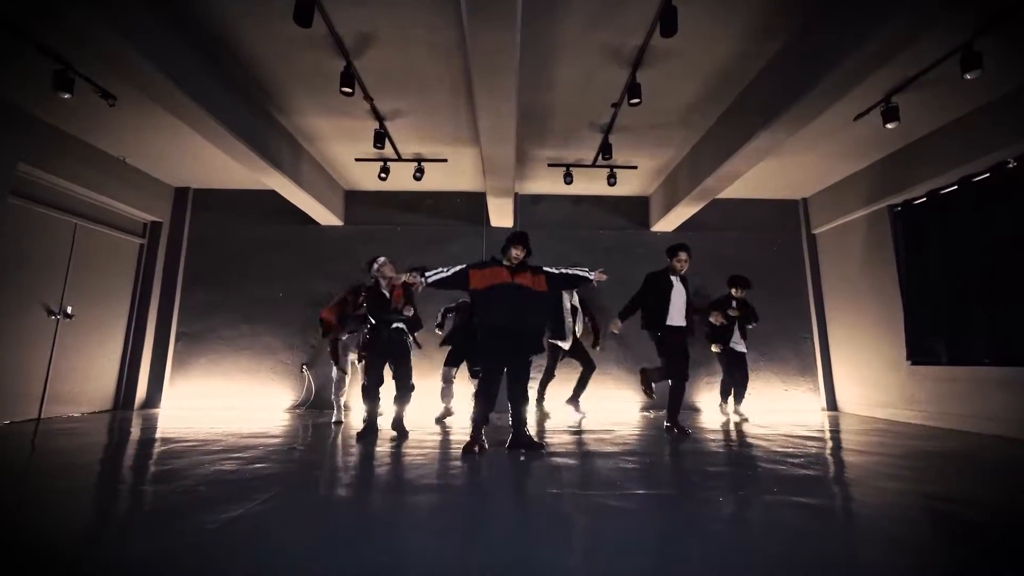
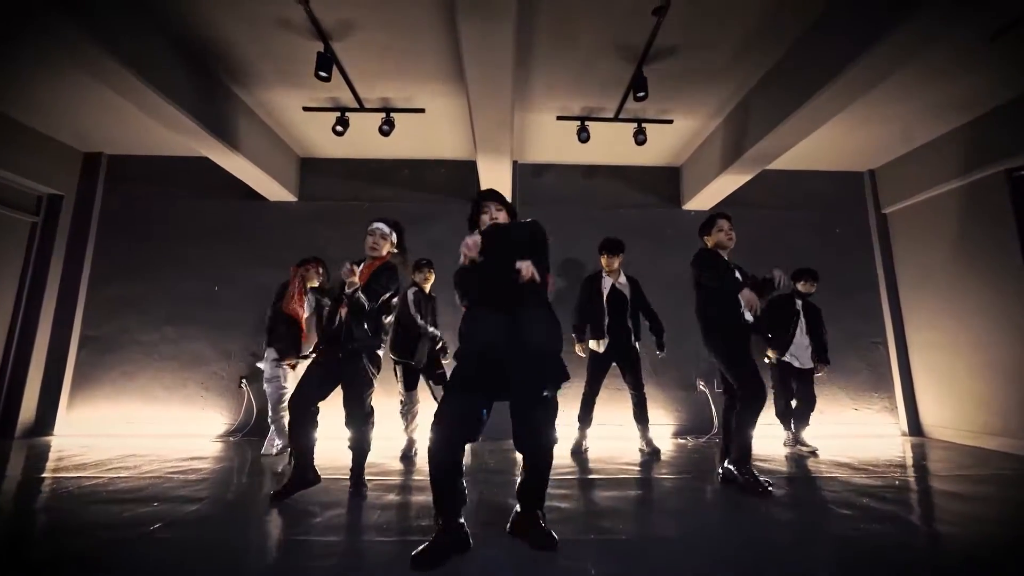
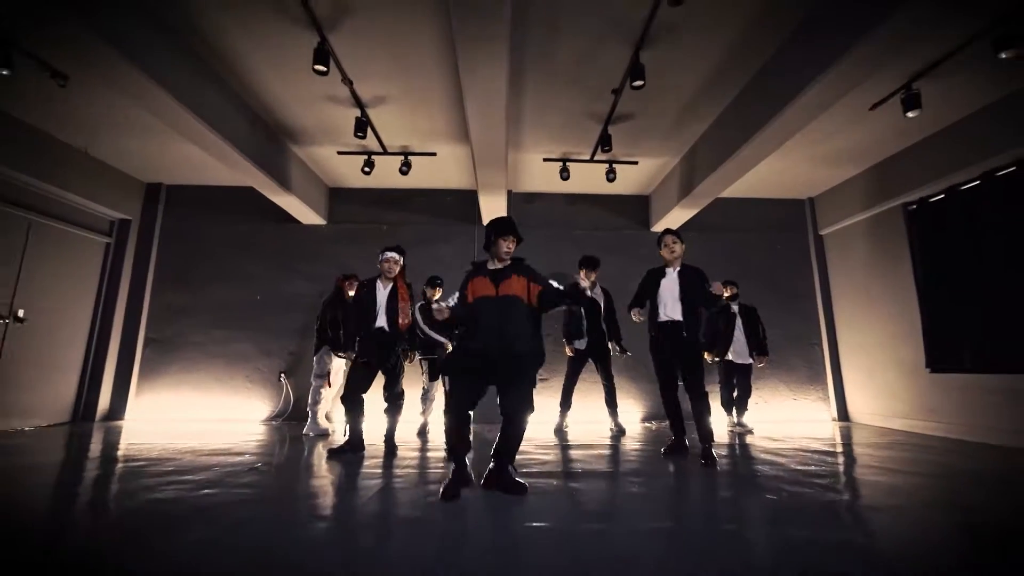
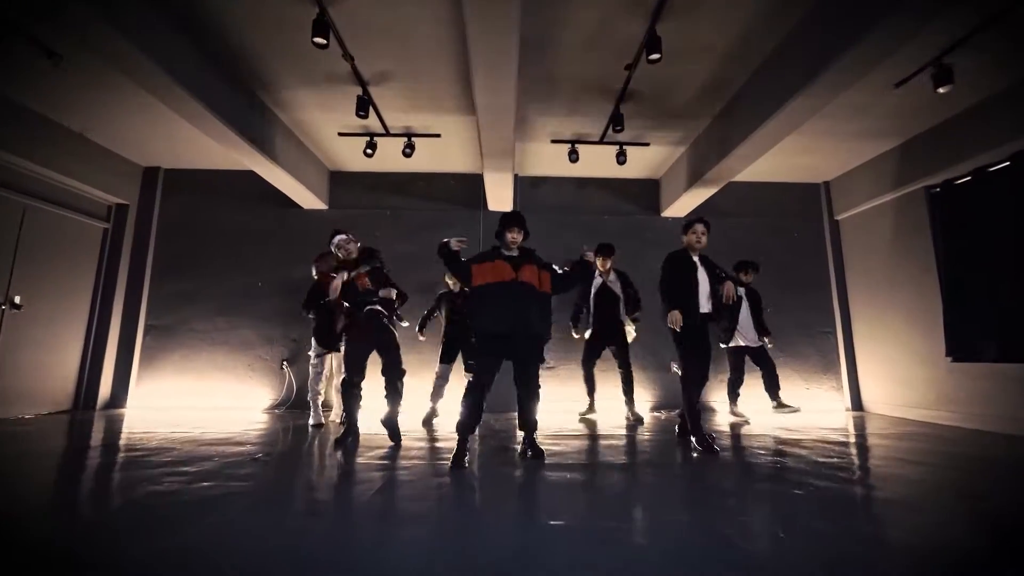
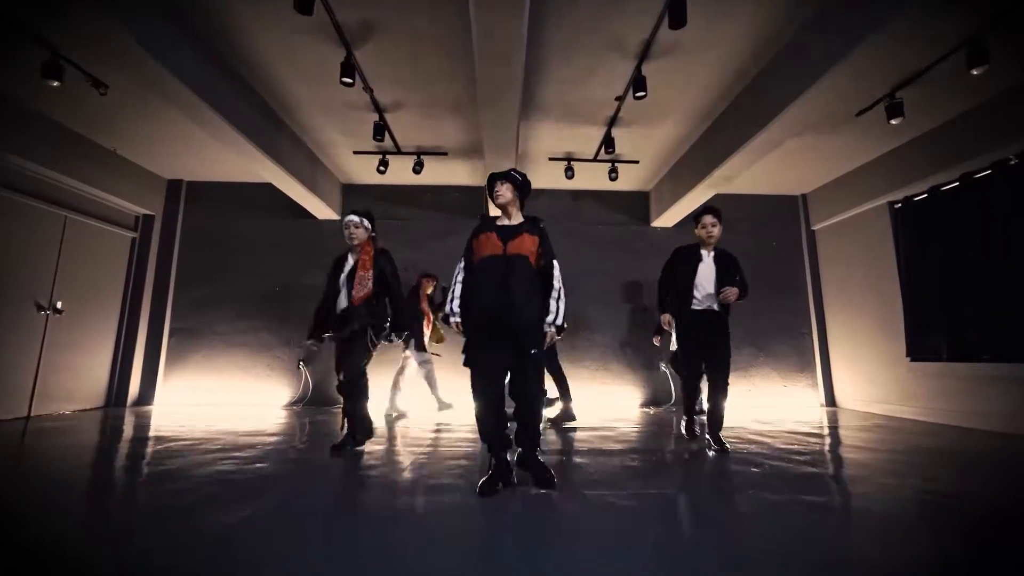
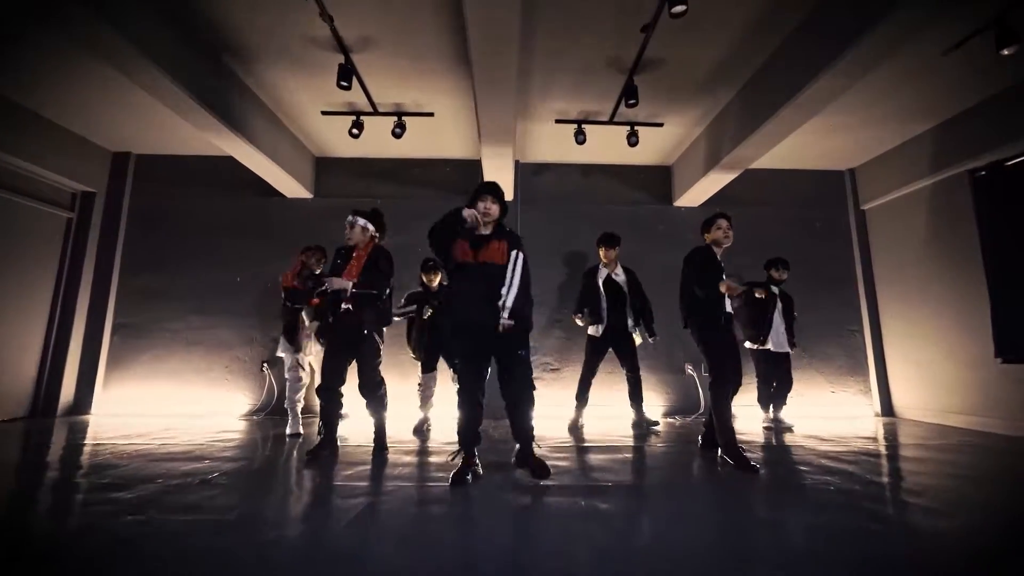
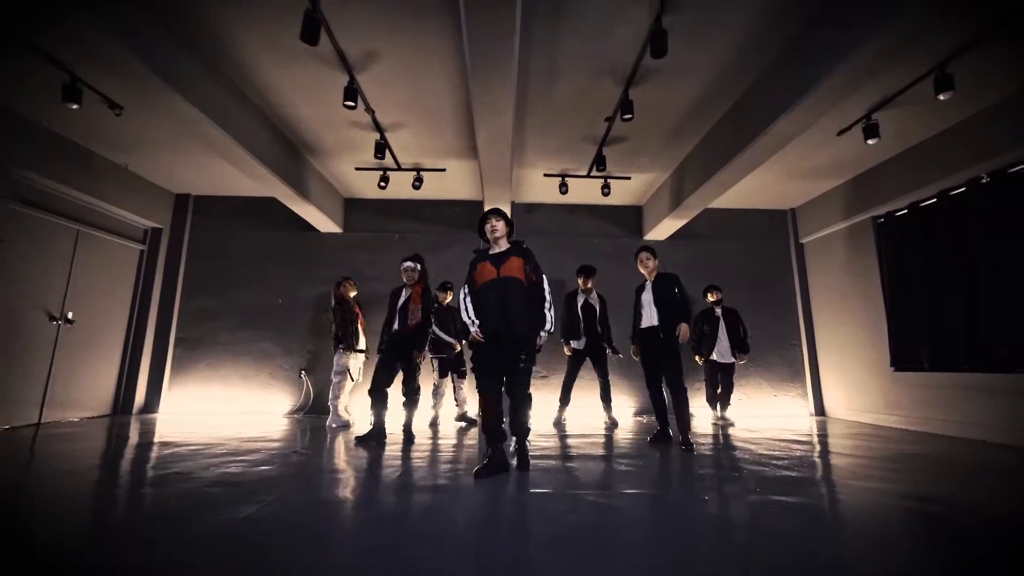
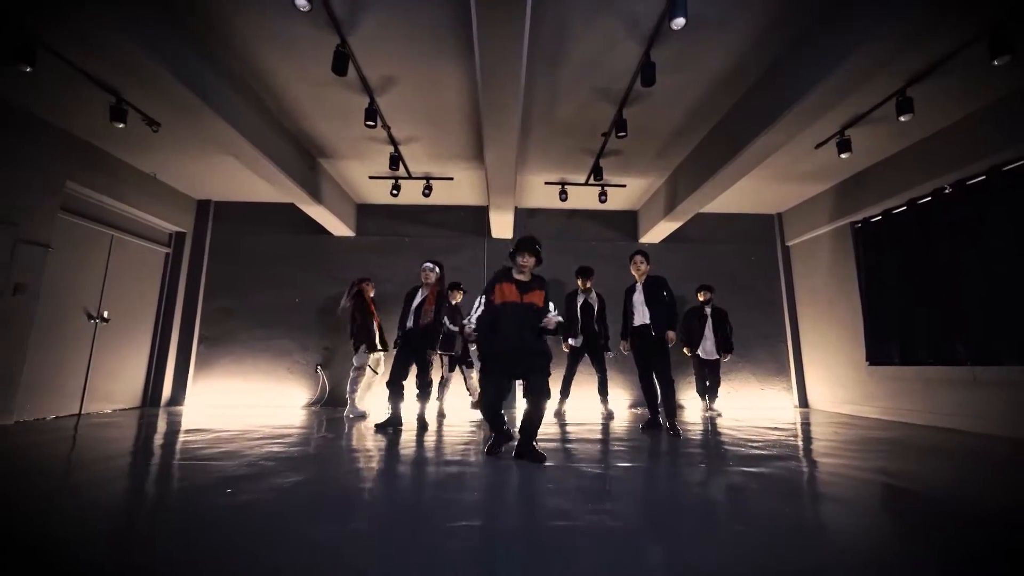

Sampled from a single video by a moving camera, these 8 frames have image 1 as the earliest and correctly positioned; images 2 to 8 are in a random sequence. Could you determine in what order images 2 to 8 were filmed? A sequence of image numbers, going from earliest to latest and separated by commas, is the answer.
4, 6, 2, 3, 7, 8, 5
